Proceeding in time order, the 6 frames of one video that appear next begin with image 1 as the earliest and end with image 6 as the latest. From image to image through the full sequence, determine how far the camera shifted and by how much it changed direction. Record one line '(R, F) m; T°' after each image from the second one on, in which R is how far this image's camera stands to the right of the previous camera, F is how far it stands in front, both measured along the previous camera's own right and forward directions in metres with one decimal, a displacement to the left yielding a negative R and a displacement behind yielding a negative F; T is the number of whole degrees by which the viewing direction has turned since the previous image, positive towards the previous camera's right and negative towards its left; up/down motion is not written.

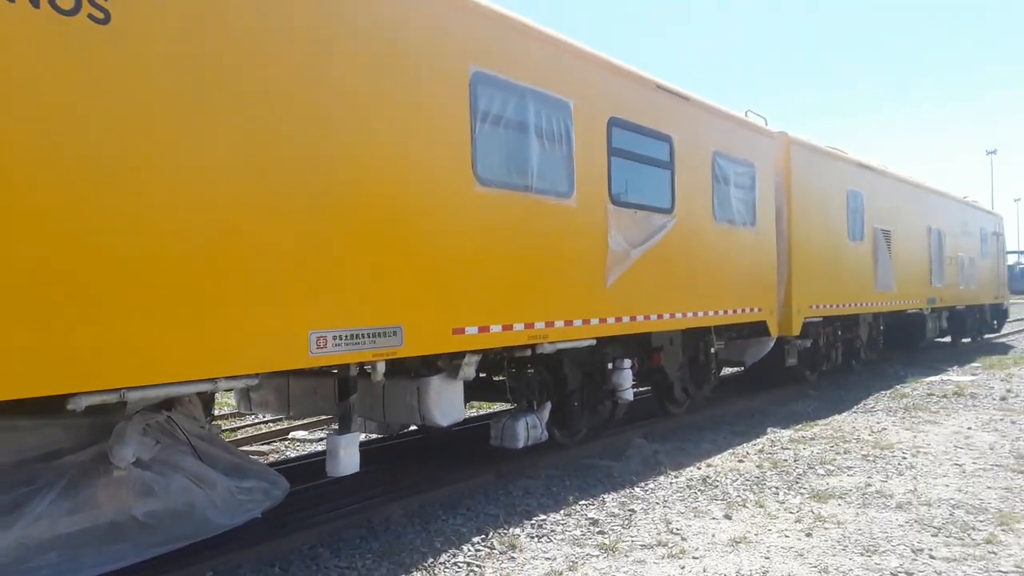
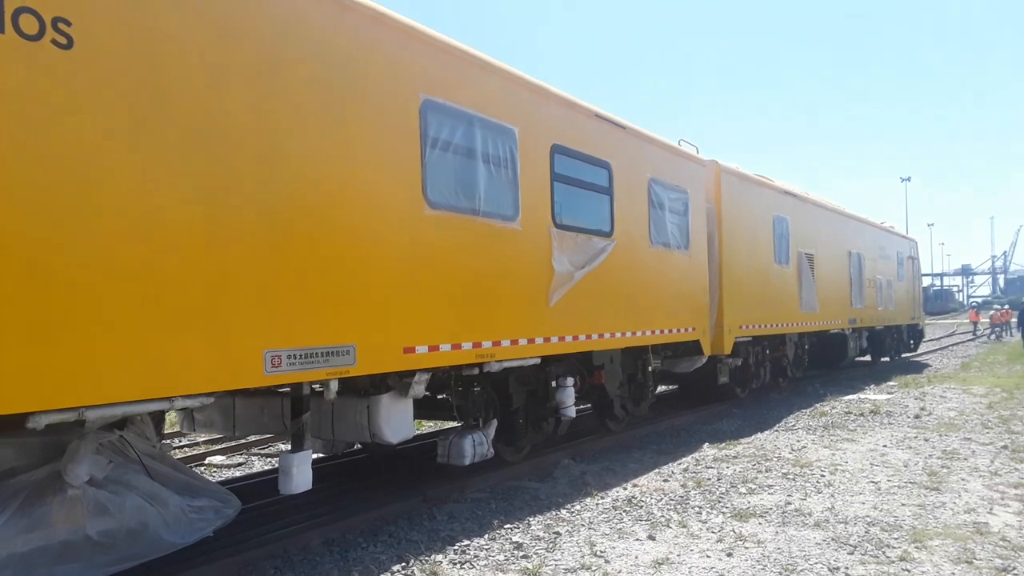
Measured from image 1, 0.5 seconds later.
(-0.1, -0.2) m; +5°
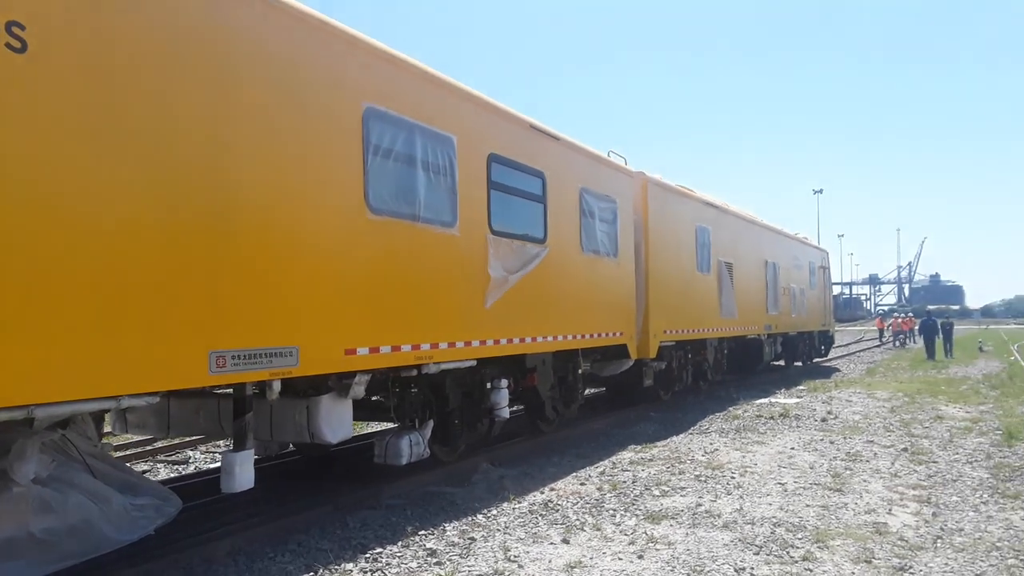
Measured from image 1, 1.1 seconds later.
(-0.1, -0.2) m; +5°
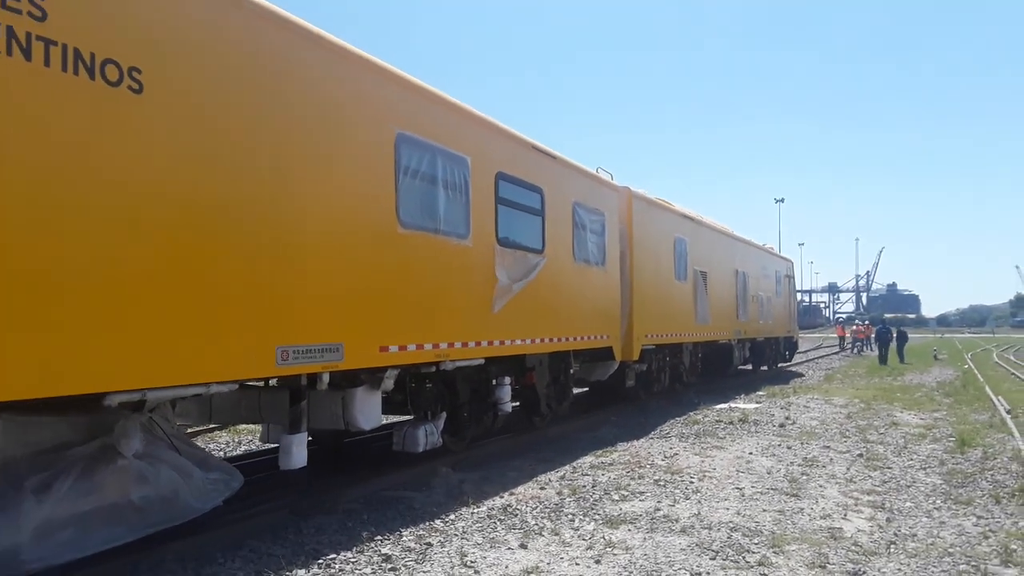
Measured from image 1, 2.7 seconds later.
(-0.4, -0.7) m; +3°
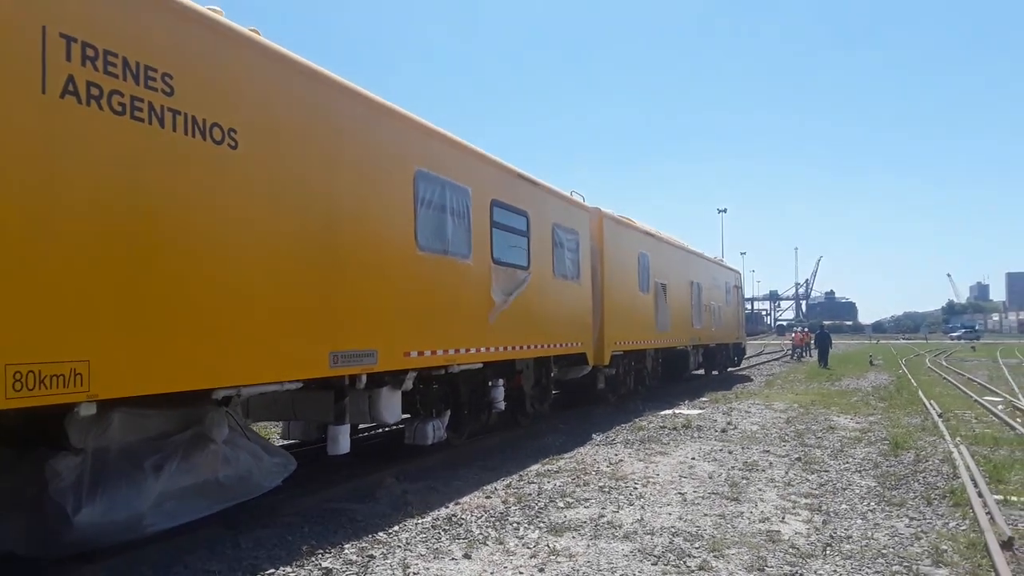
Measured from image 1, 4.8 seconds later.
(-0.5, -1.0) m; +4°
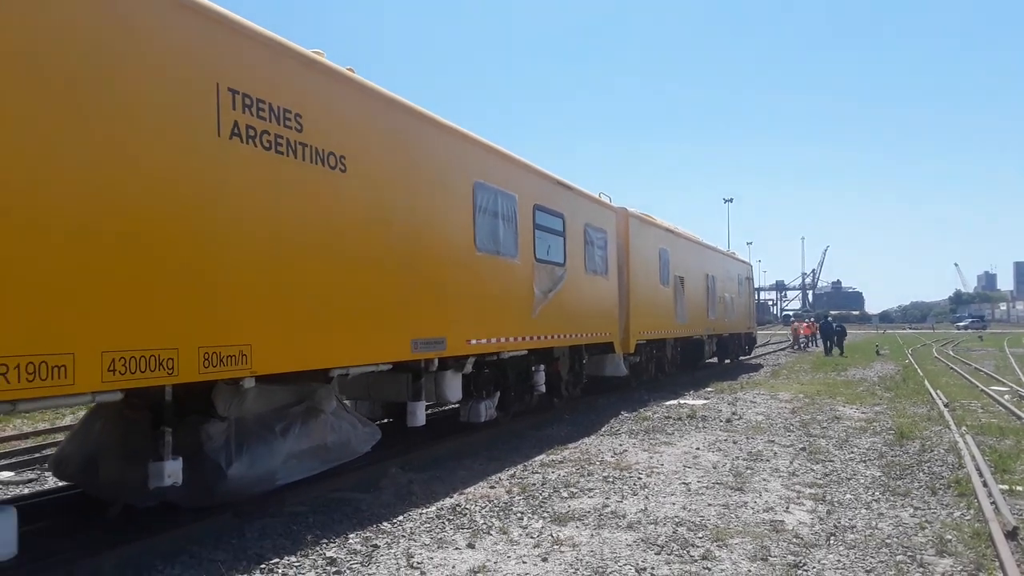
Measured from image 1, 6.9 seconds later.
(-0.4, -1.0) m; 0°
